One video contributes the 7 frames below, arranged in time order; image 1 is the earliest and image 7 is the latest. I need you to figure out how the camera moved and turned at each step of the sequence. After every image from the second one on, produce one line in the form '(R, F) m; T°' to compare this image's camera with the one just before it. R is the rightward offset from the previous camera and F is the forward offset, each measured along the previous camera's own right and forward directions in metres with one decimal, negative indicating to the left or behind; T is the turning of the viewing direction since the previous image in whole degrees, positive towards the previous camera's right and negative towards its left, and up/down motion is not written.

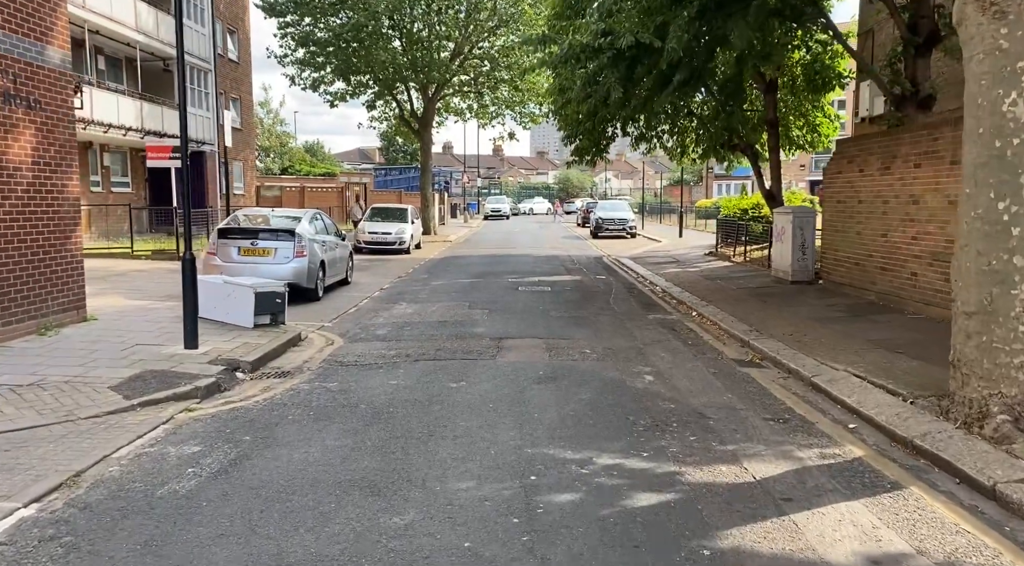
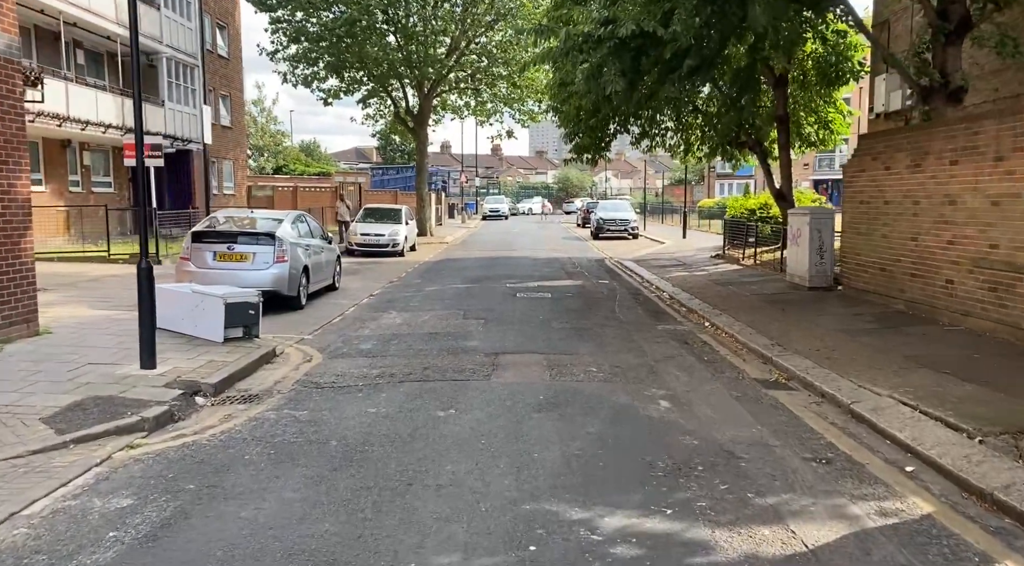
(0.0, +1.0) m; 0°
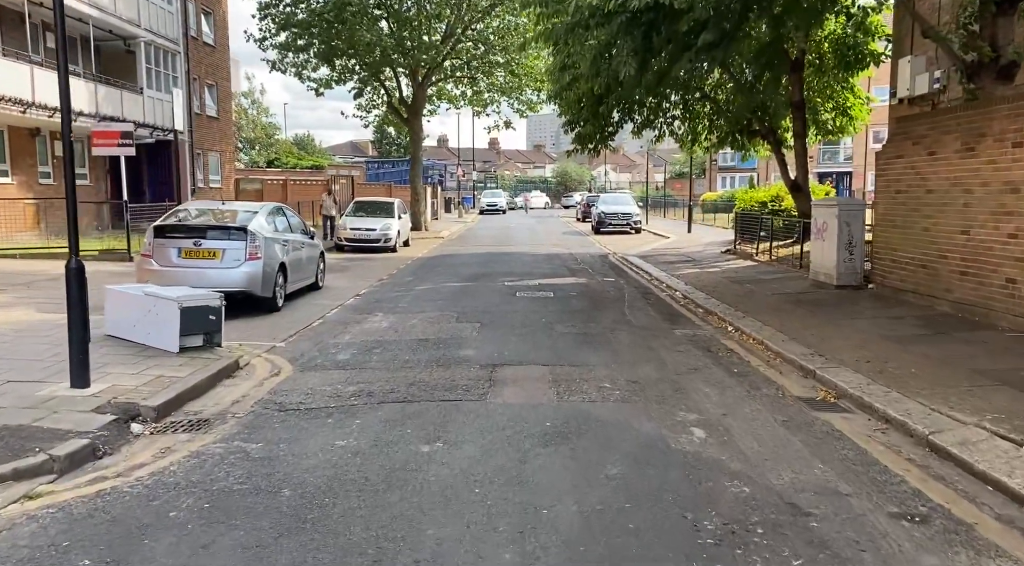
(0.0, +1.3) m; 0°
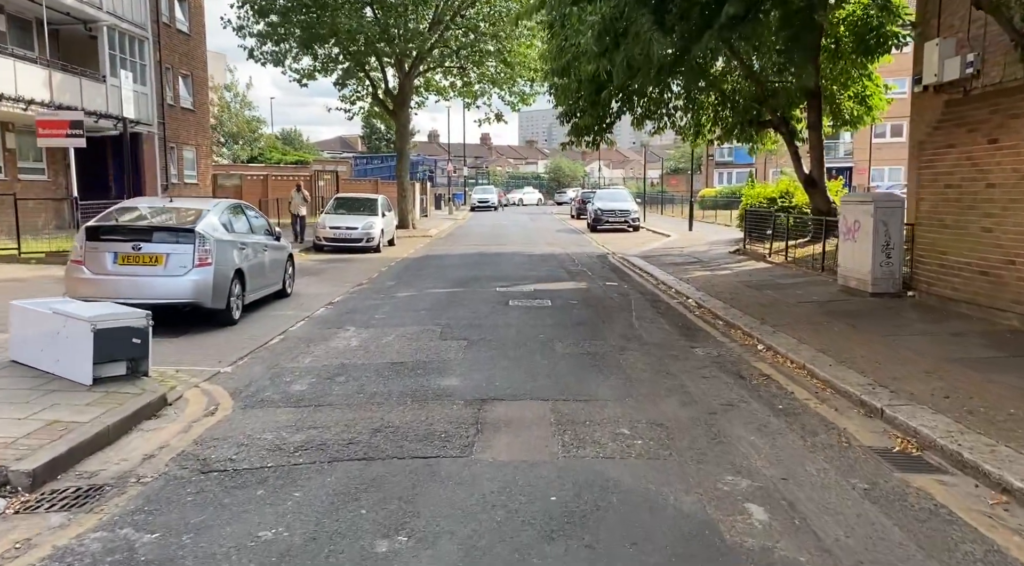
(0.0, +1.6) m; +1°
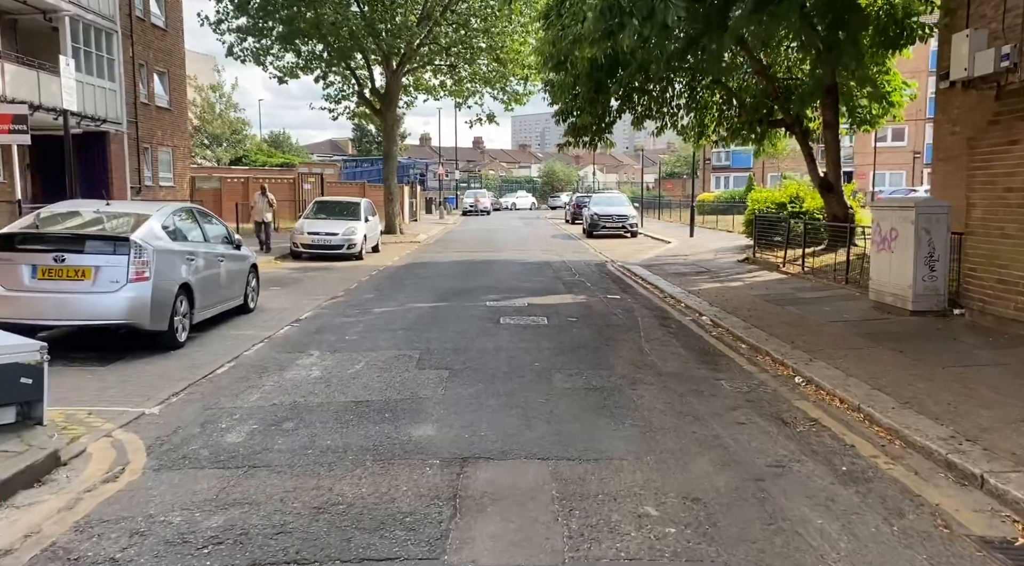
(0.0, +1.5) m; 0°
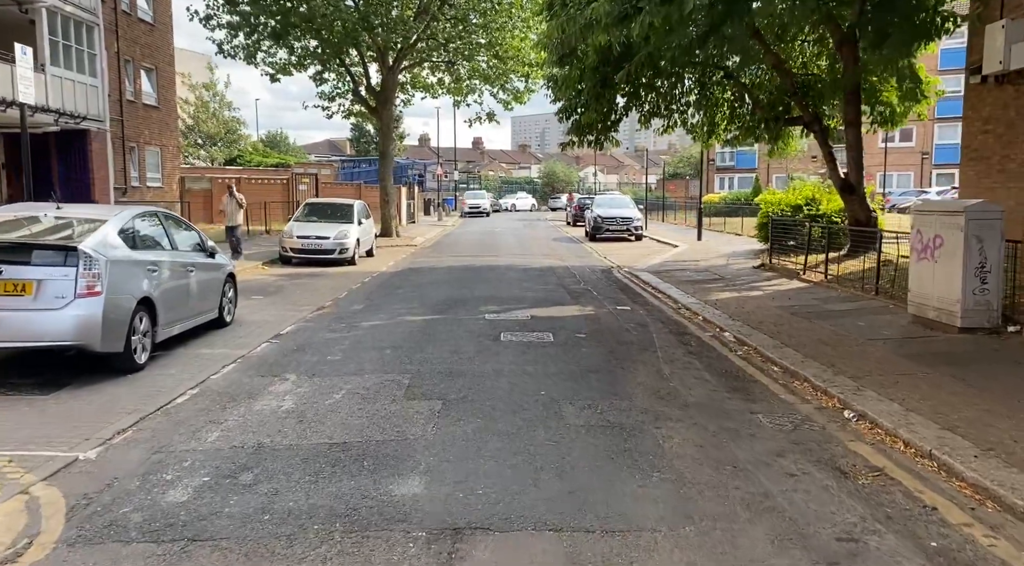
(0.0, +1.1) m; 0°
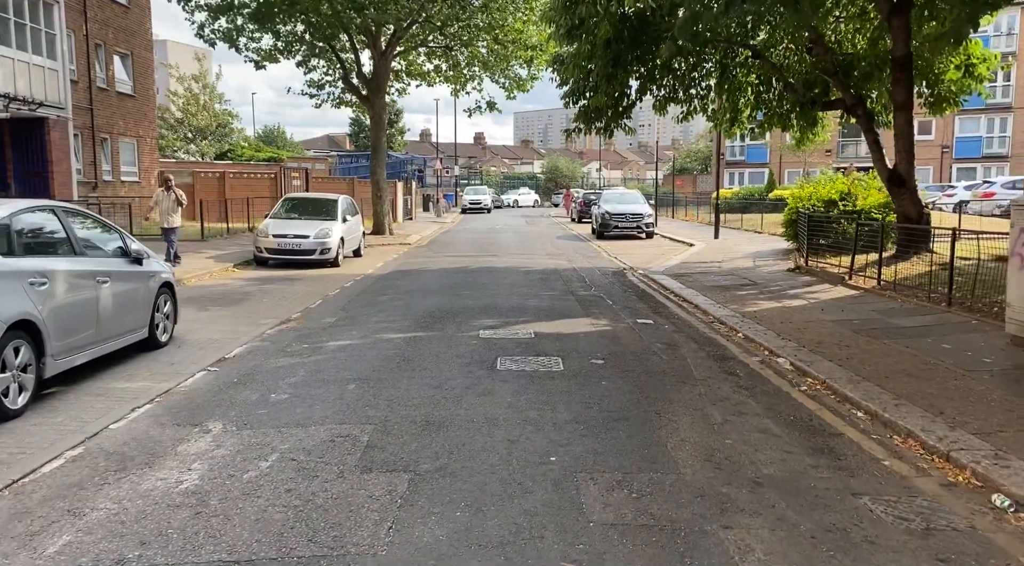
(0.0, +2.0) m; 0°
